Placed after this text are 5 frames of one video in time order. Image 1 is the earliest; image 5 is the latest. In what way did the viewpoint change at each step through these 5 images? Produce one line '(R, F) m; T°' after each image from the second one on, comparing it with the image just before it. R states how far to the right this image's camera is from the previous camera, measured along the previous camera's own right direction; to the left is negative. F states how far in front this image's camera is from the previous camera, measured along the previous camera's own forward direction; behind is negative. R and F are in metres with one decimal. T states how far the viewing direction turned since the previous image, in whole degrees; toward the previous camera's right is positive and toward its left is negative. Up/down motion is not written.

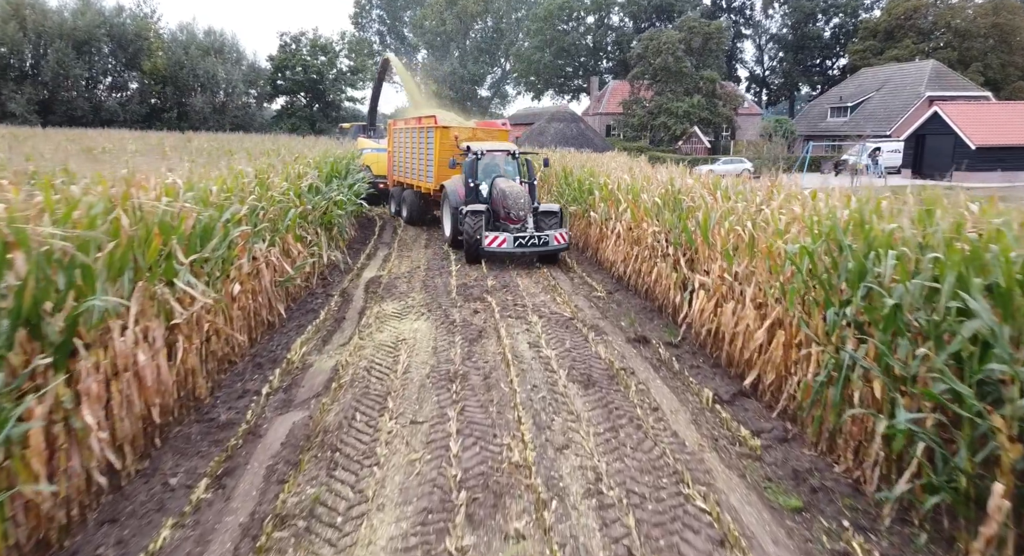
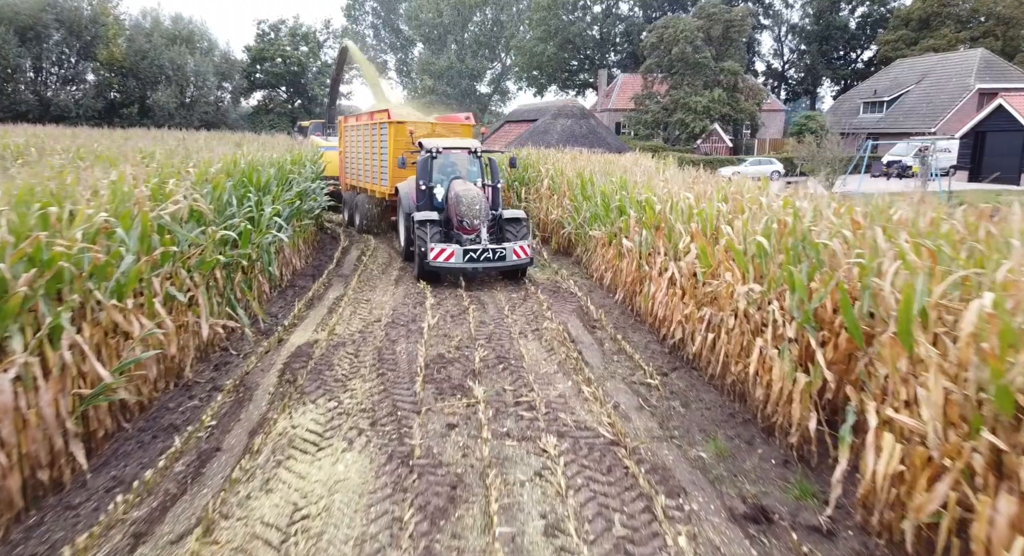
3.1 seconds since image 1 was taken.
(0.0, +2.5) m; 0°
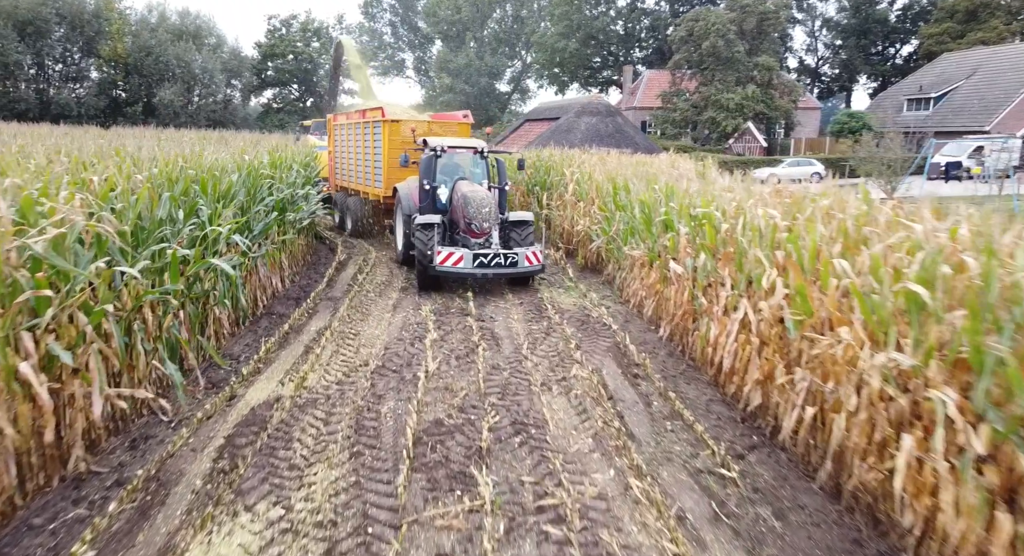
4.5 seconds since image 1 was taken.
(0.0, +1.2) m; -2°
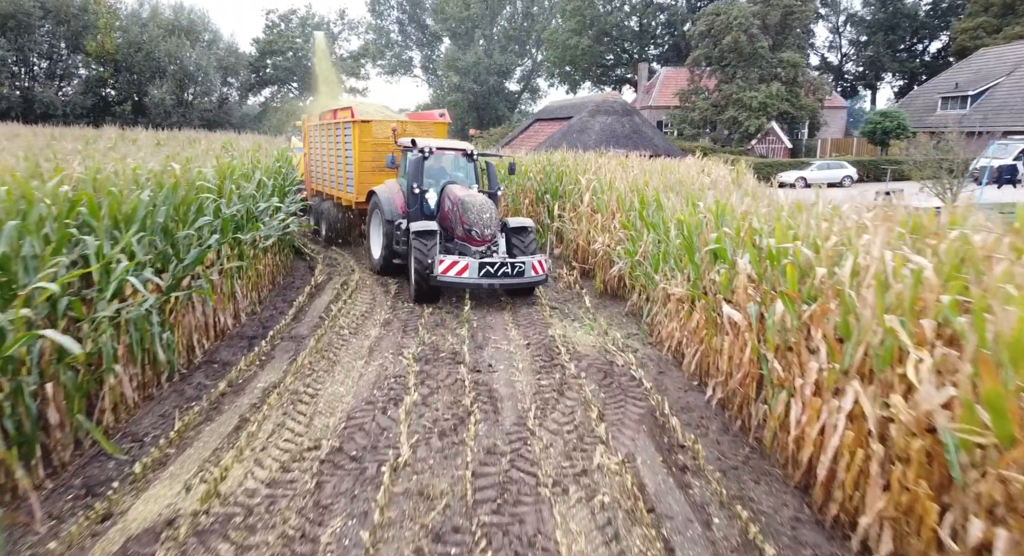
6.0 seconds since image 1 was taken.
(0.0, +1.2) m; -1°
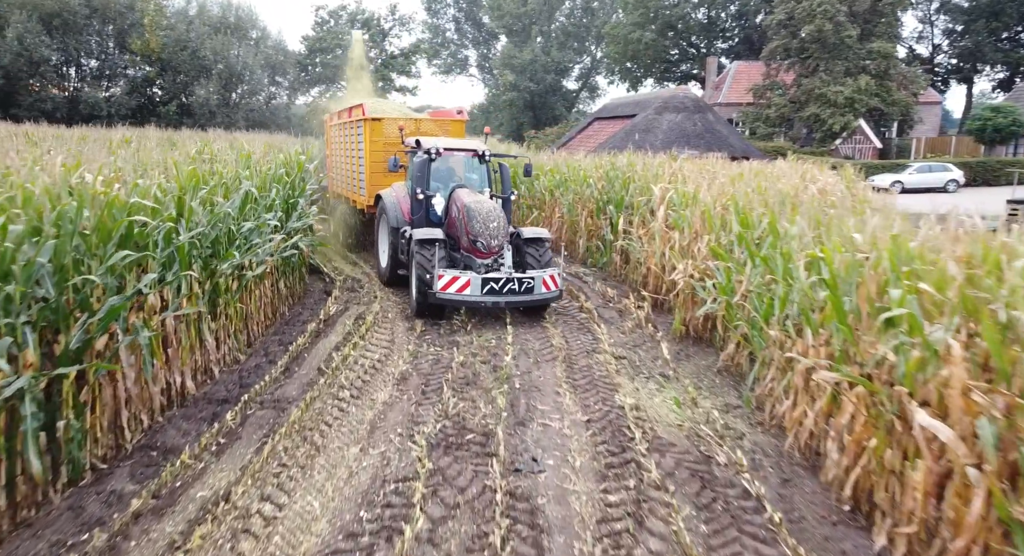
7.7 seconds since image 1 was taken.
(0.0, +1.4) m; -5°
